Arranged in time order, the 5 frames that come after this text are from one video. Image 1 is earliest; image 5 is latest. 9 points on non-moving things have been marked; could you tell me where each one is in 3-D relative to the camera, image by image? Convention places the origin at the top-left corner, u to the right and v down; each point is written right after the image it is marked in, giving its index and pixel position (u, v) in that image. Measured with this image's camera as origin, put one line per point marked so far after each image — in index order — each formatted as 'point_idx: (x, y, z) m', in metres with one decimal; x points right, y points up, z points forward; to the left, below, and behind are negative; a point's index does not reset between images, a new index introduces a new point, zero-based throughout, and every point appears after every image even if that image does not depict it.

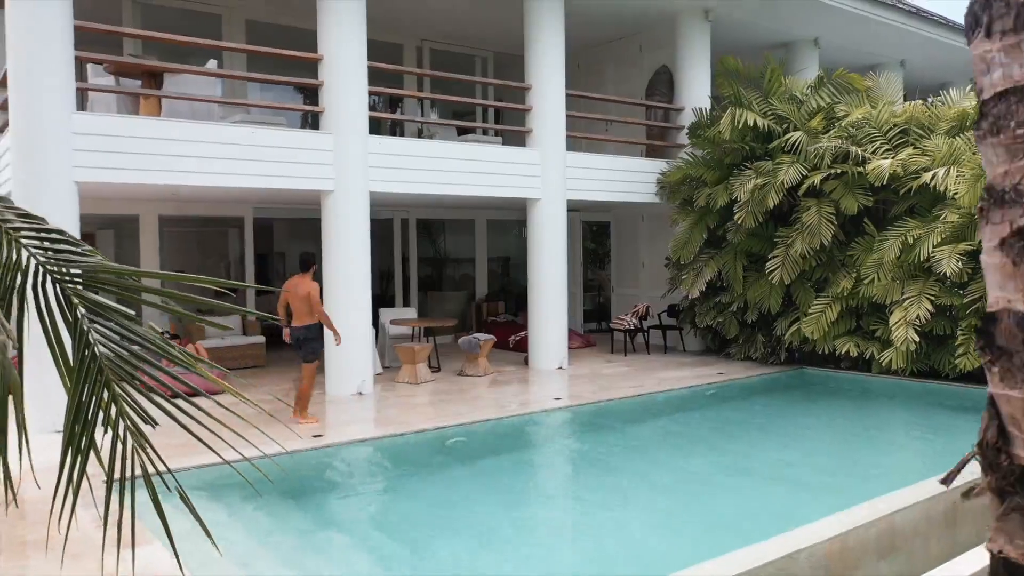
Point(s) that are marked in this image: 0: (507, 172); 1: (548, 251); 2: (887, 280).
0: (-0.1, +1.2, +9.7) m
1: (+0.4, +0.4, +10.0) m
2: (+3.3, +0.1, +8.5) m
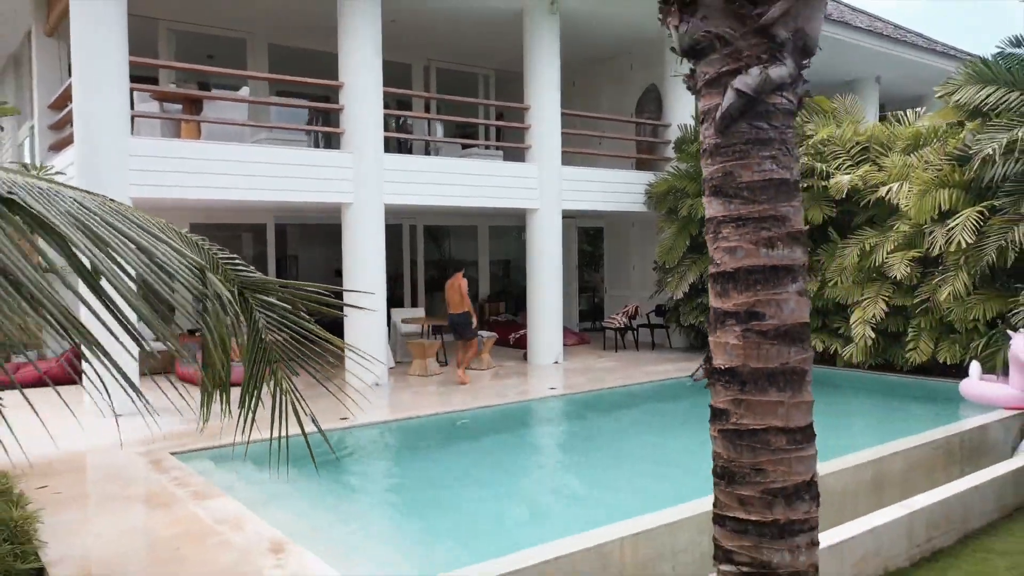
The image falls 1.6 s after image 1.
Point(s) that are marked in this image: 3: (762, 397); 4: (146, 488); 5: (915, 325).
0: (-0.1, +1.1, +10.7) m
1: (+0.4, +0.4, +11.0) m
2: (+3.3, +0.1, +9.5) m
3: (+0.4, -0.2, +1.5) m
4: (-2.0, -1.1, +5.4) m
5: (+3.8, -0.4, +9.0) m
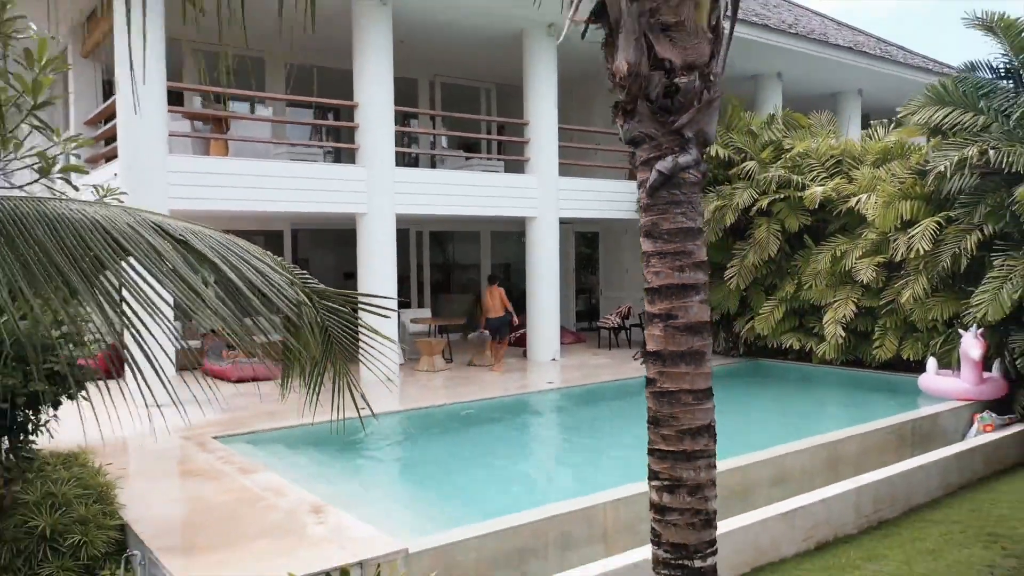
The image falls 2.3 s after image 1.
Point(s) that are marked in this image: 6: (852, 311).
0: (0.0, +1.1, +11.5) m
1: (+0.4, +0.4, +11.9) m
2: (+3.3, 0.0, +10.3) m
3: (+0.4, -0.2, +2.4) m
4: (-2.0, -1.1, +6.2) m
5: (+3.8, -0.4, +9.8) m
6: (+3.5, -0.2, +9.9) m
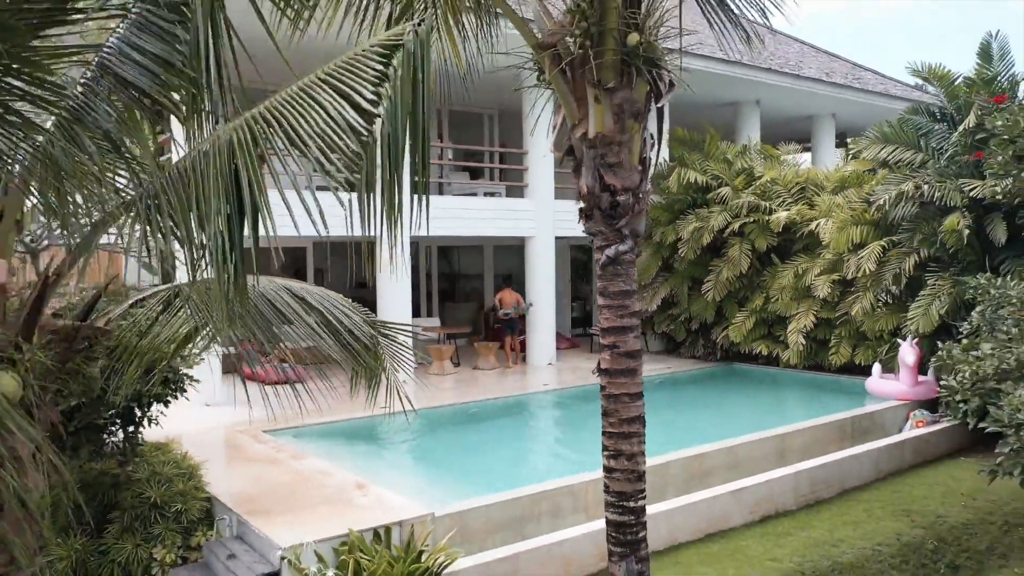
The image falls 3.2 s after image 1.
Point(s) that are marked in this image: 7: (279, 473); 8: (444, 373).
0: (0.0, +1.0, +12.9) m
1: (+0.4, +0.2, +13.2) m
2: (+3.4, -0.1, +11.7) m
3: (+0.4, -0.4, +3.7) m
4: (-2.0, -1.3, +7.6) m
5: (+3.8, -0.5, +11.2) m
6: (+3.5, -0.4, +11.3) m
7: (-1.7, -1.3, +6.9) m
8: (-0.9, -1.1, +12.4) m
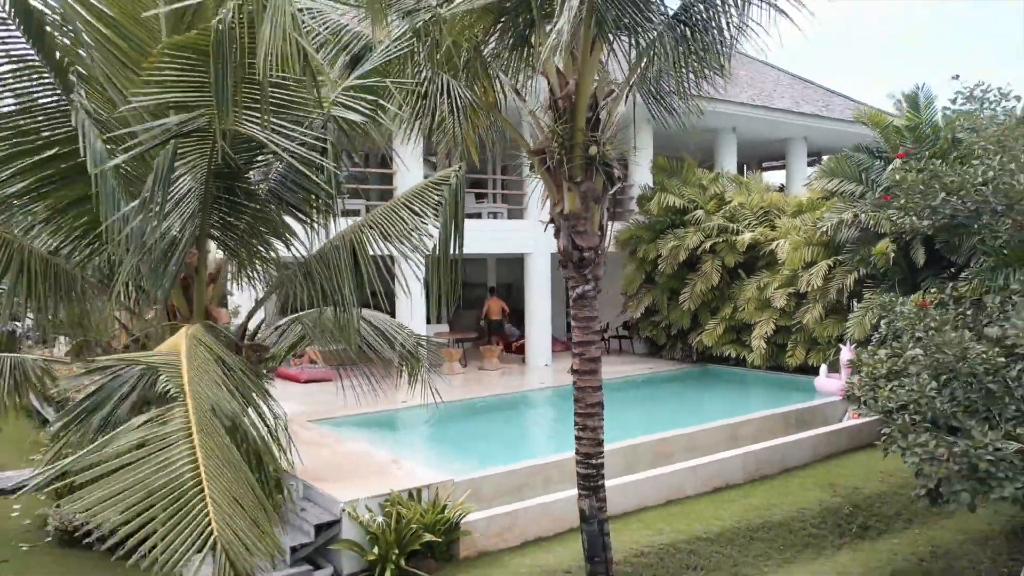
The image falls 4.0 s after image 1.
0: (0.0, +0.8, +14.7) m
1: (+0.4, 0.0, +15.0) m
2: (+3.4, -0.3, +13.5) m
3: (+0.4, -0.5, +5.5) m
4: (-2.0, -1.5, +9.3) m
5: (+3.8, -0.7, +12.9) m
6: (+3.5, -0.6, +13.0) m
7: (-1.7, -1.5, +8.7) m
8: (-0.8, -1.3, +14.1) m
